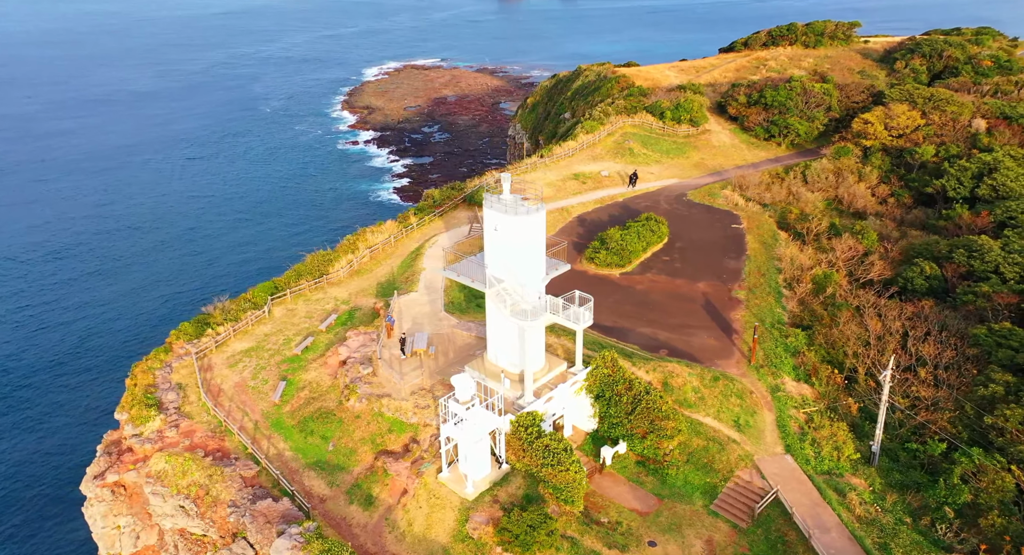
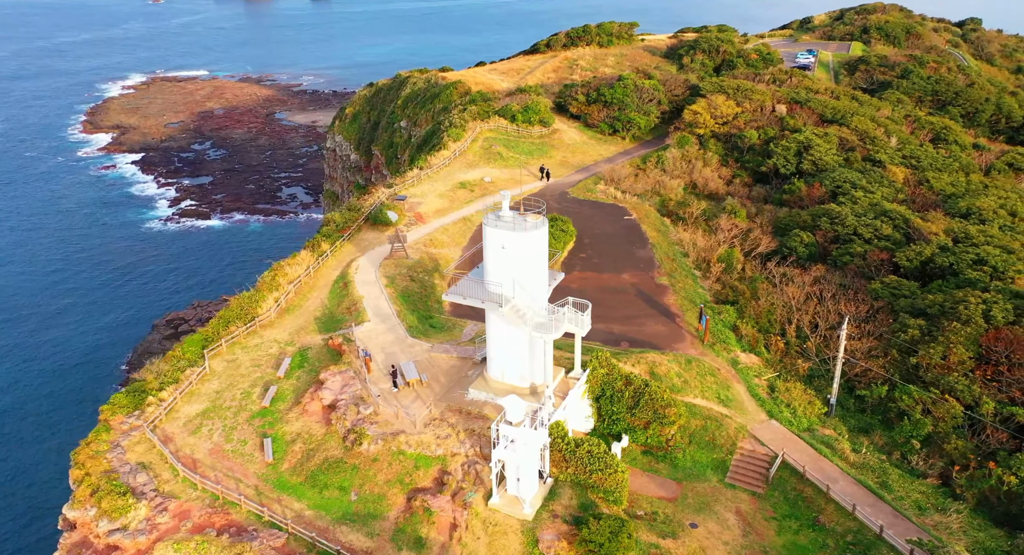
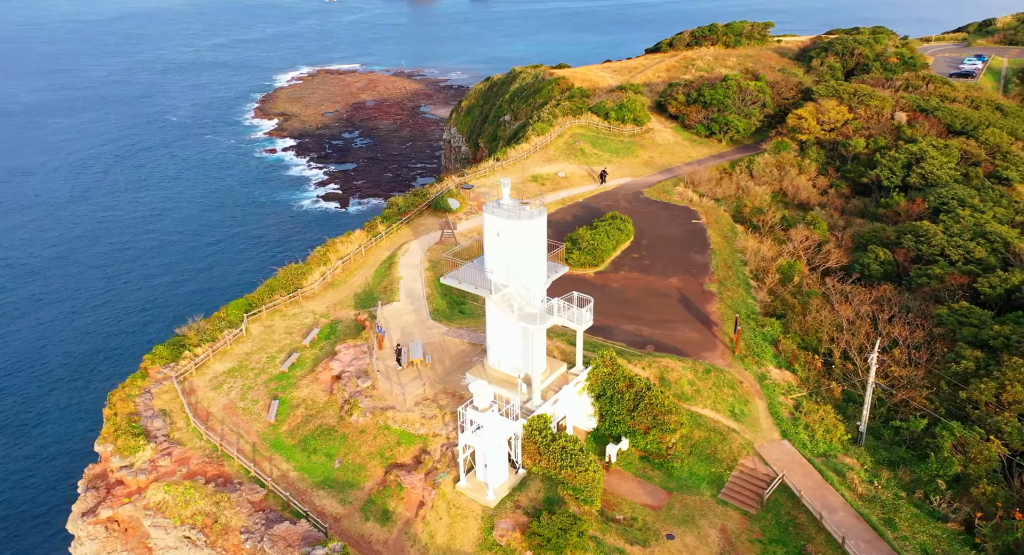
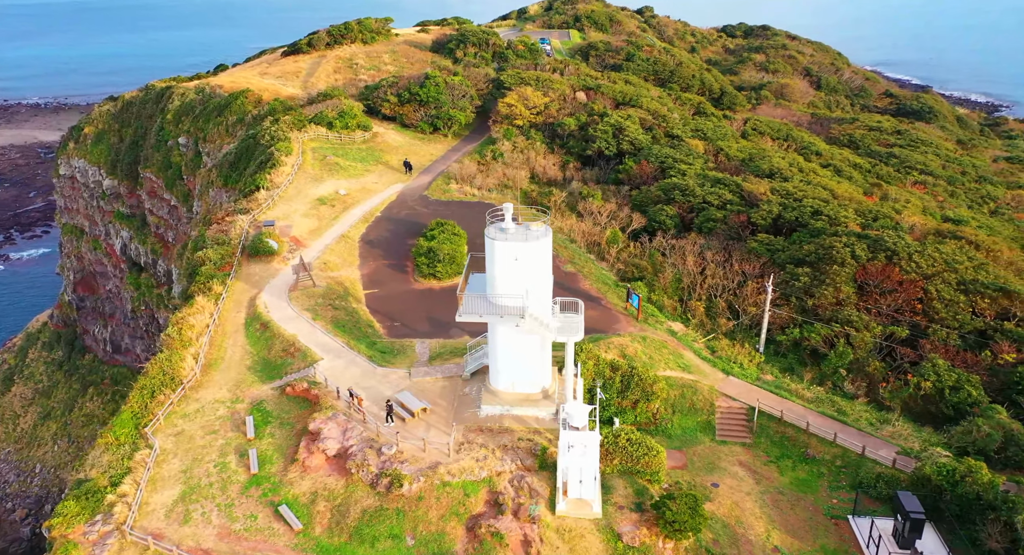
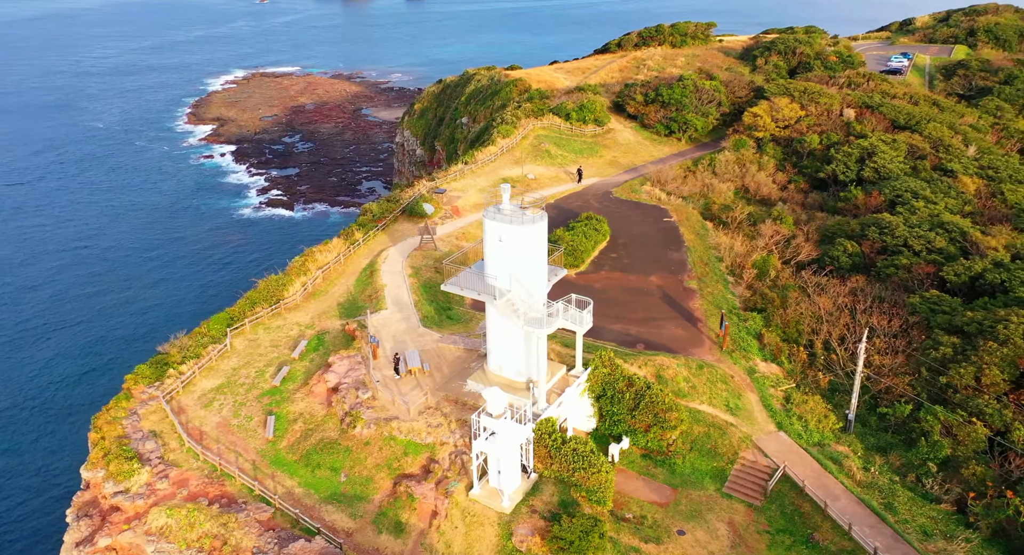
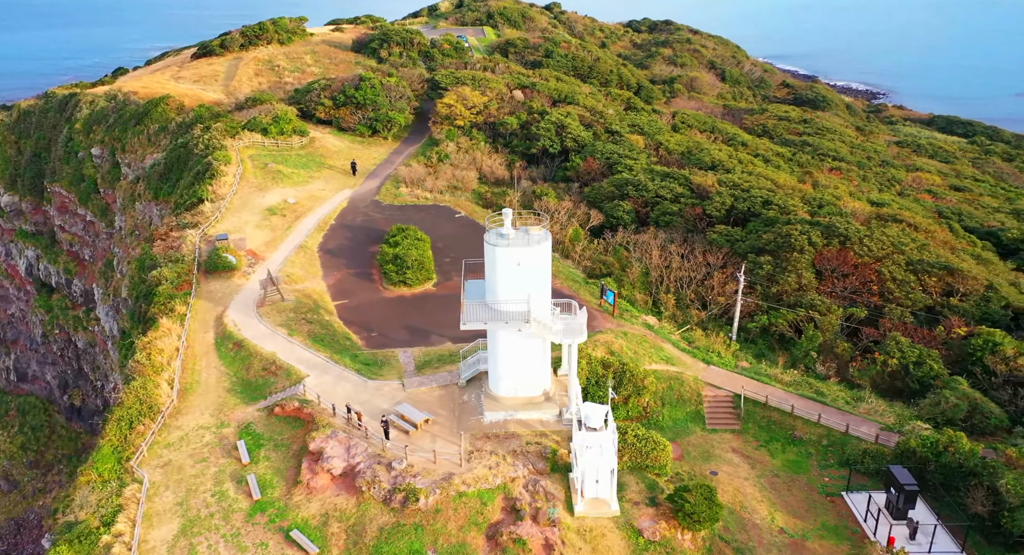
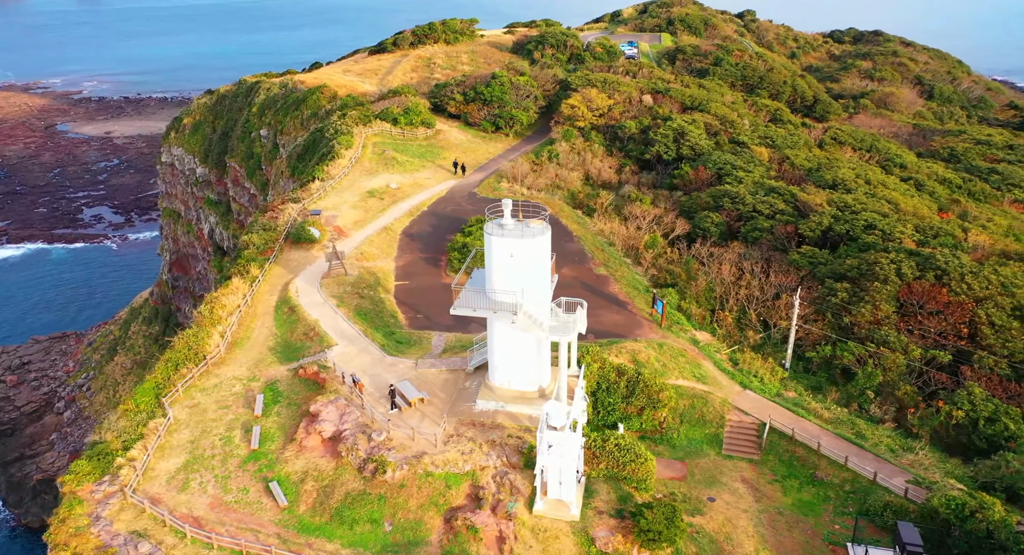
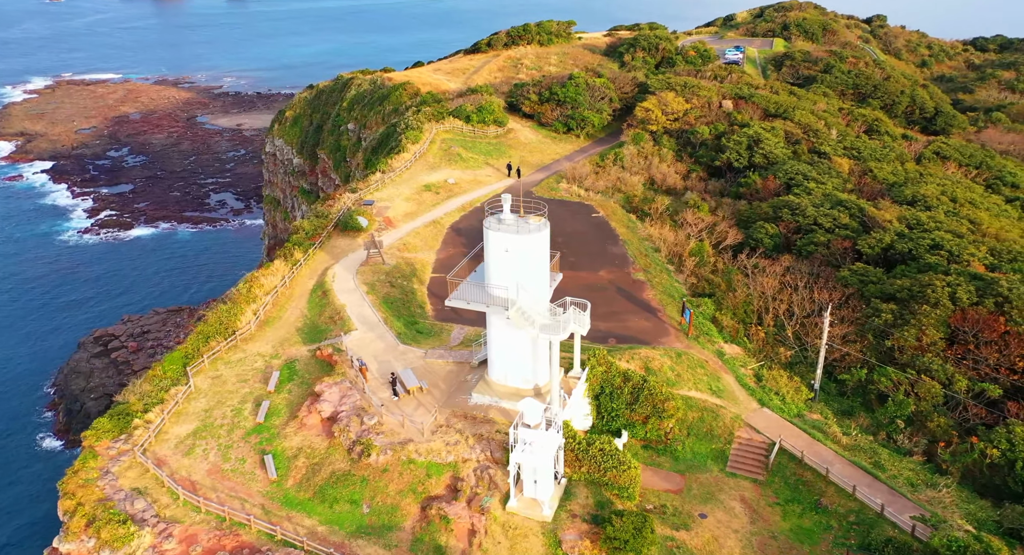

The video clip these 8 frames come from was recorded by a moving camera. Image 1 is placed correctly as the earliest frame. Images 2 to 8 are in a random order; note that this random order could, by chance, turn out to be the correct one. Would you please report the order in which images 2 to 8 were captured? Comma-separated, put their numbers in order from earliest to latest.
3, 5, 2, 8, 7, 4, 6
